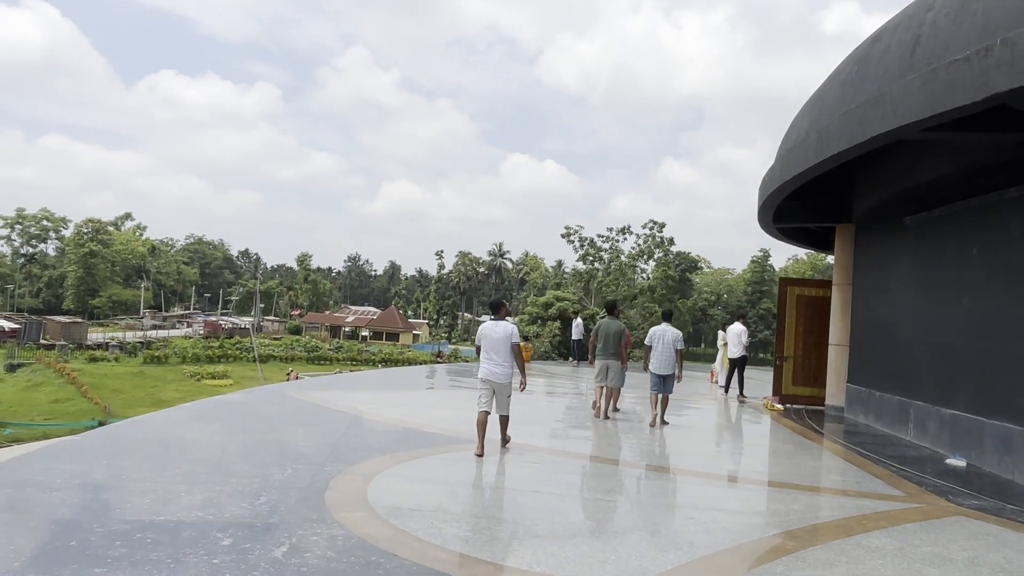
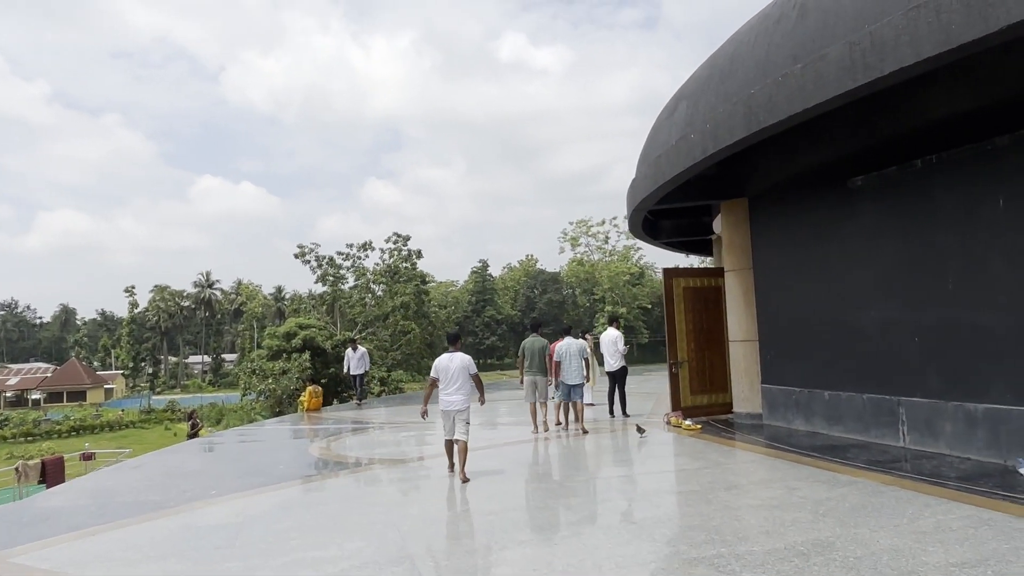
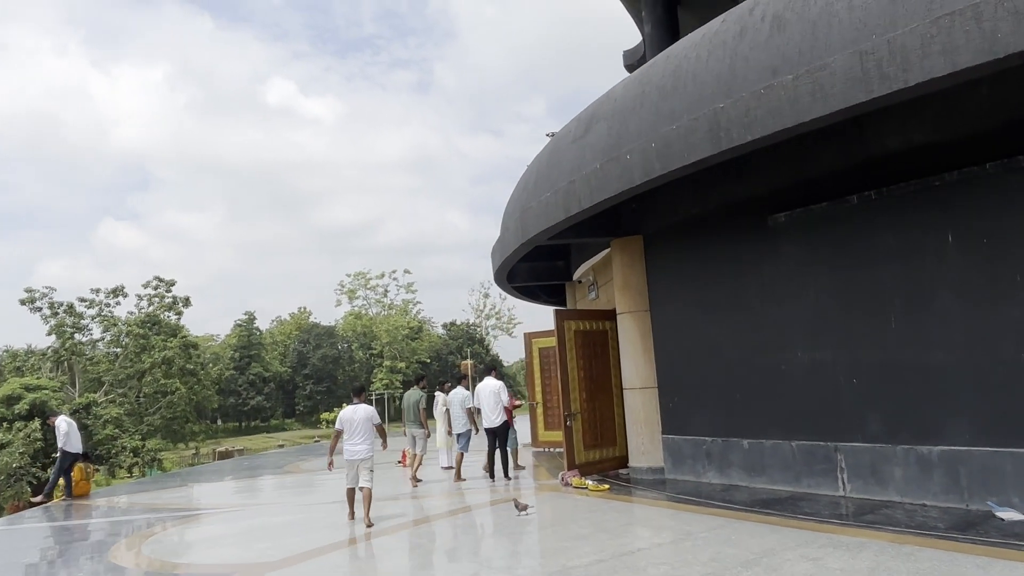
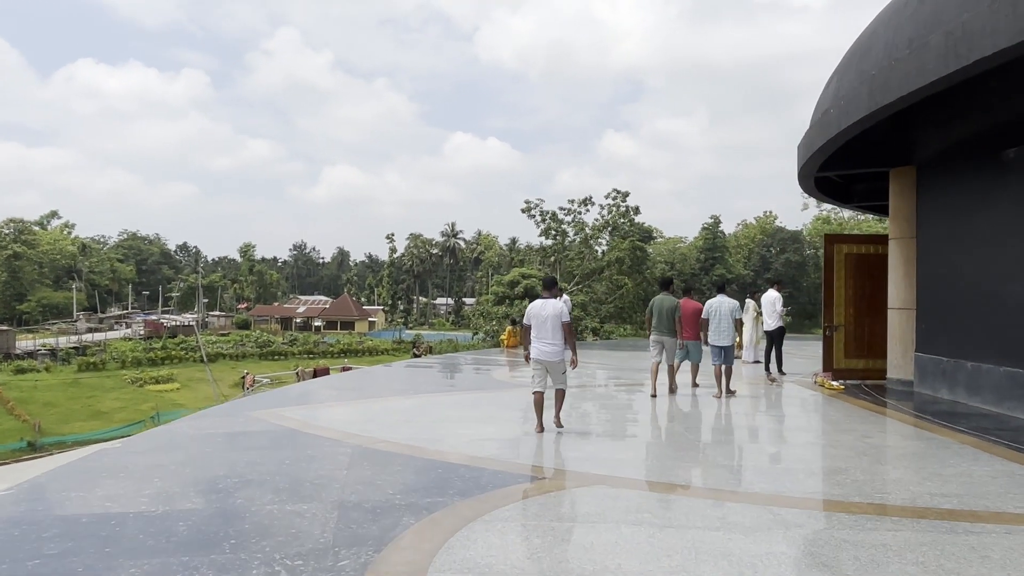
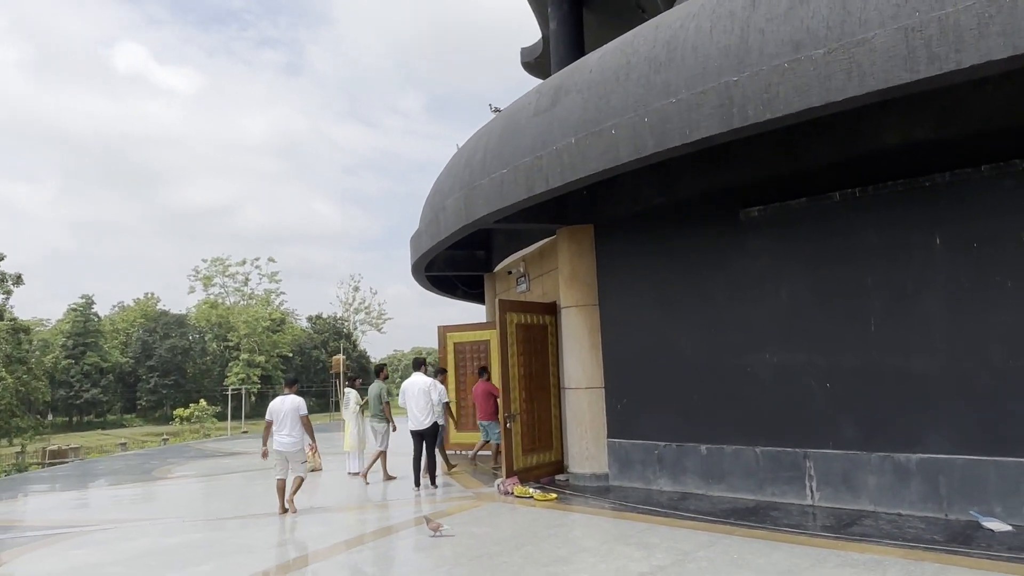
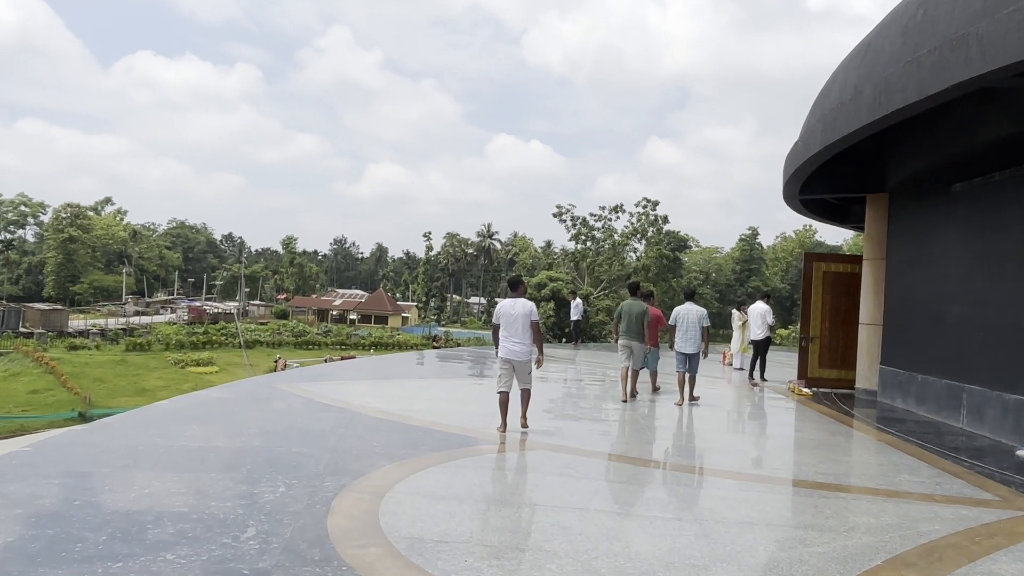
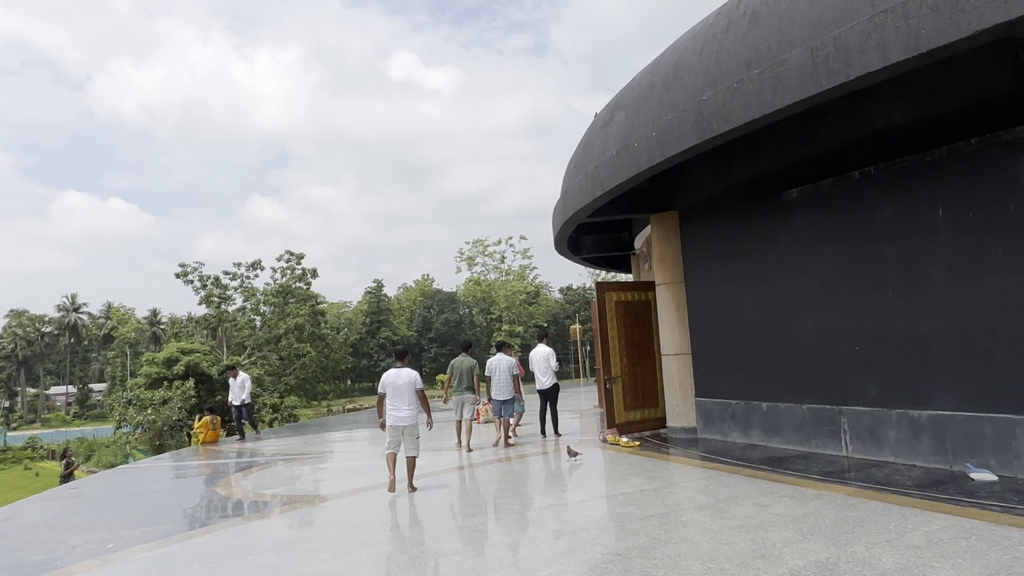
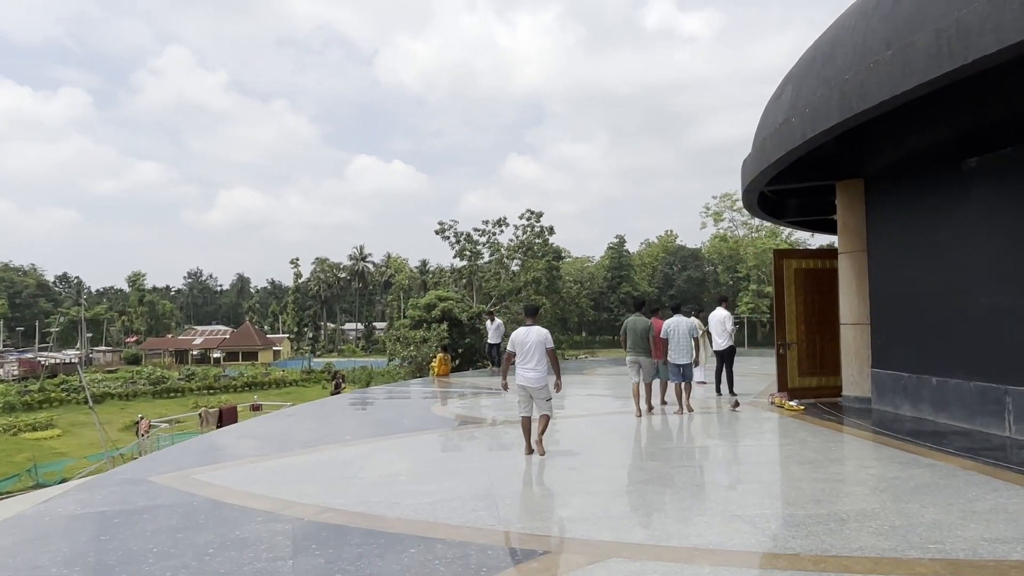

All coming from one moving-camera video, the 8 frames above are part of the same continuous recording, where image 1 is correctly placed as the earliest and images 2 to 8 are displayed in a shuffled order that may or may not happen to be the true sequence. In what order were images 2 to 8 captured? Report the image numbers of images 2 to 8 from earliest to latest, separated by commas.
6, 4, 8, 2, 7, 3, 5
